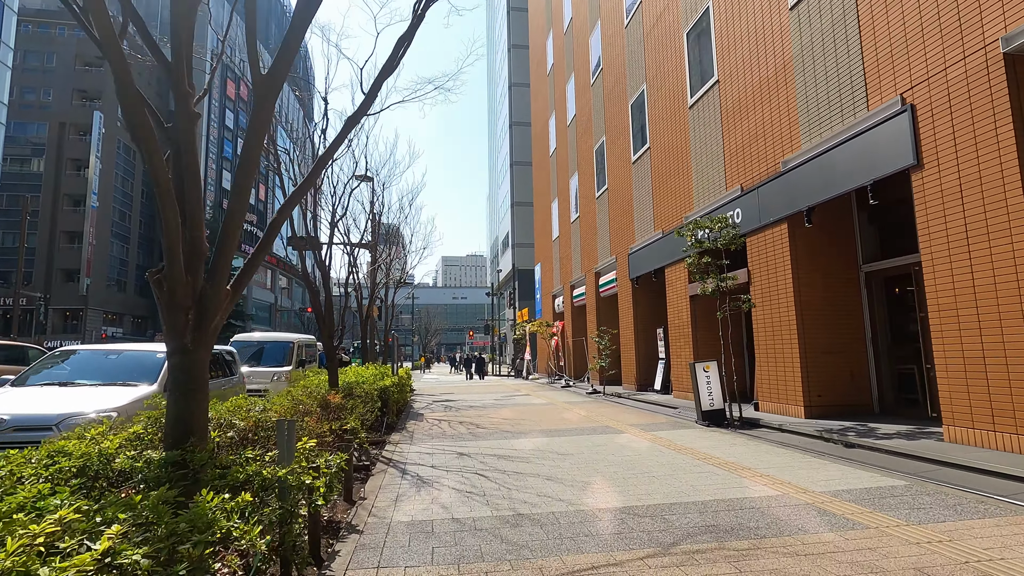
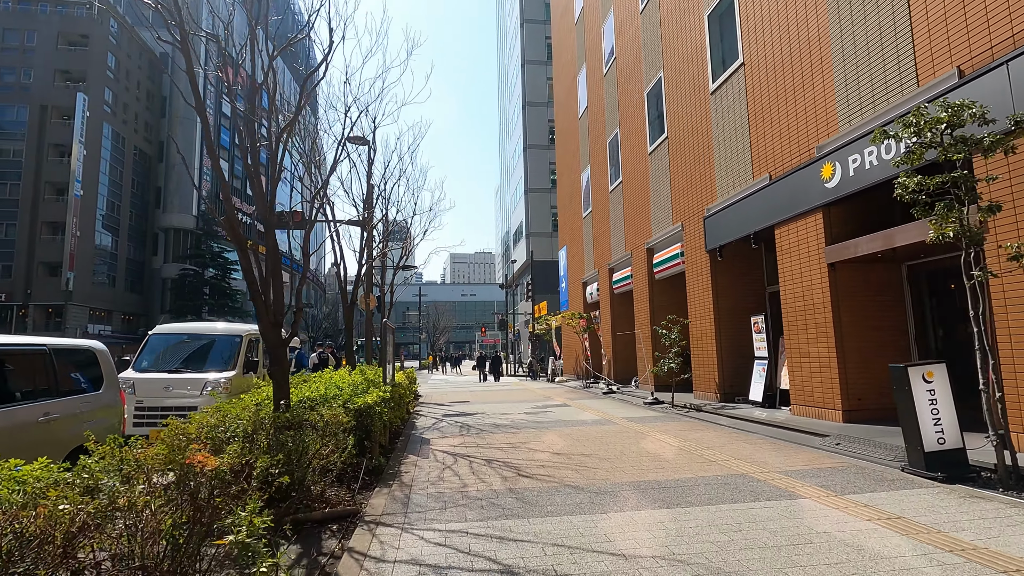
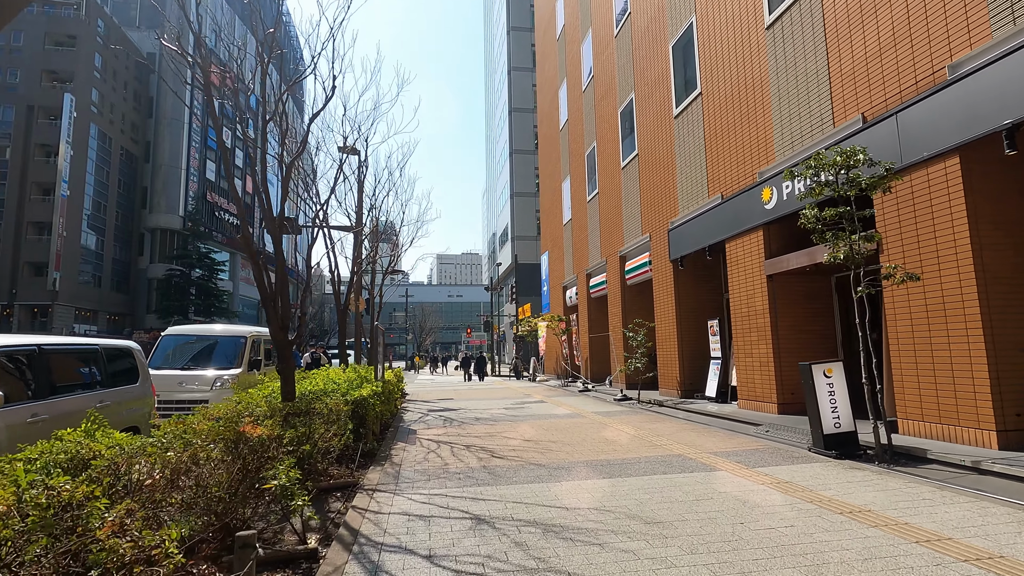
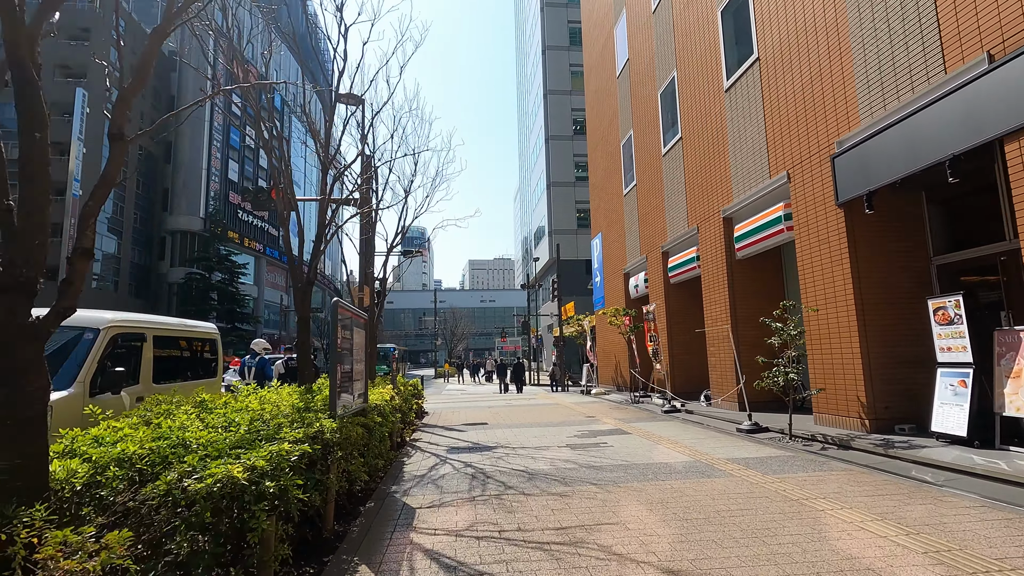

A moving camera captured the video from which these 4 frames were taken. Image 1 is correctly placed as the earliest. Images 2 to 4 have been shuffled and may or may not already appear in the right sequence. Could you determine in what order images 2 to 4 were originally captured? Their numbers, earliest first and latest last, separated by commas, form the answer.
3, 2, 4
